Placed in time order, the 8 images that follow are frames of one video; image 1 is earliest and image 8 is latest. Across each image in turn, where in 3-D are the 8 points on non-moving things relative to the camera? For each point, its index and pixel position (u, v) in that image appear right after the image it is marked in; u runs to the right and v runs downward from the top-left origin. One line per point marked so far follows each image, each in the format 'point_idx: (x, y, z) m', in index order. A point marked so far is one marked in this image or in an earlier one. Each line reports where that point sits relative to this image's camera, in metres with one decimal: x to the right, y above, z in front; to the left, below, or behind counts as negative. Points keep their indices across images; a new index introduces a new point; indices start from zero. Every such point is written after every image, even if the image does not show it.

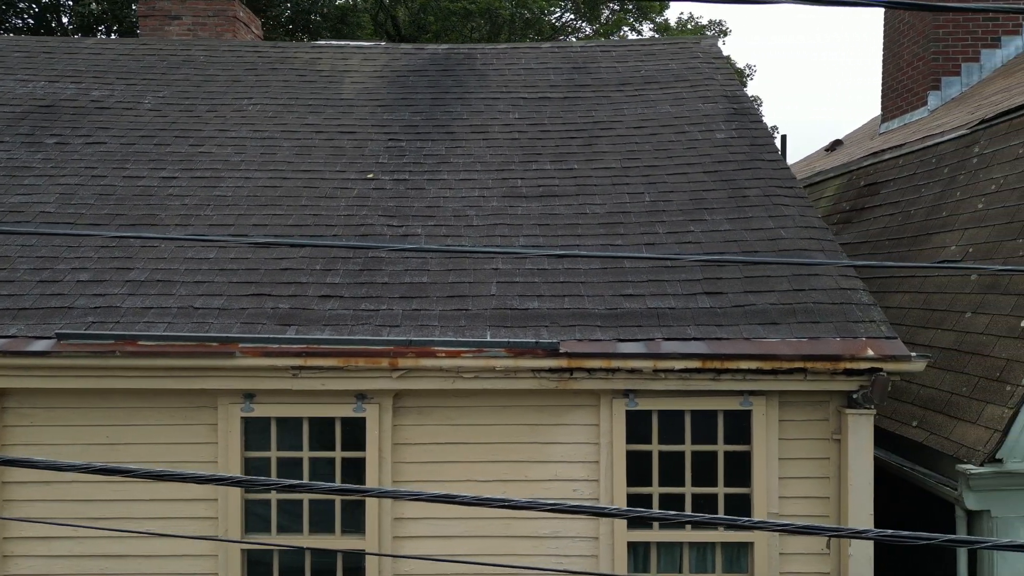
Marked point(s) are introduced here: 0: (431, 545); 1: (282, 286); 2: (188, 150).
0: (-0.5, -1.6, +4.5) m
1: (-1.5, 0.0, +4.8) m
2: (-3.0, +1.3, +6.7) m
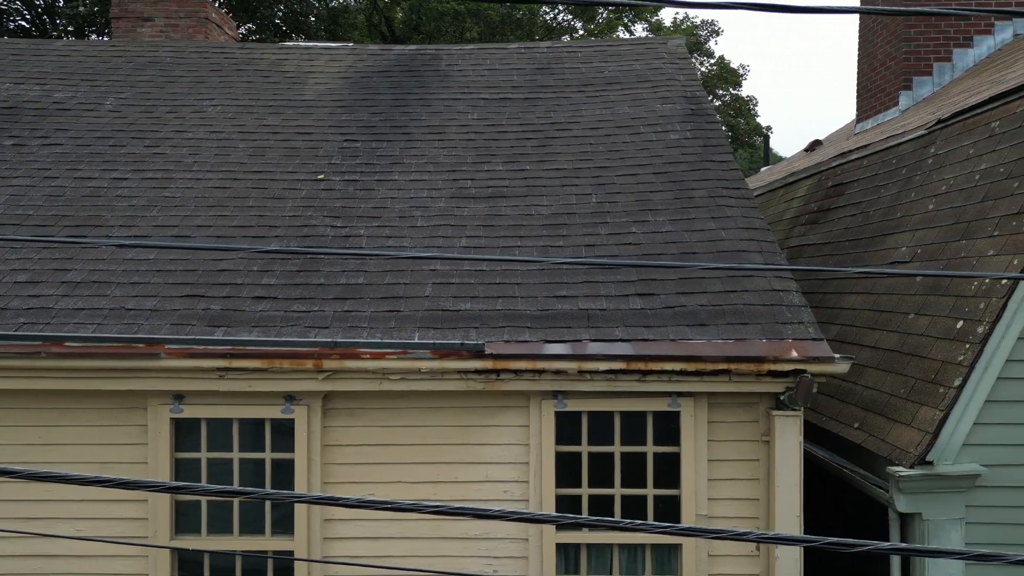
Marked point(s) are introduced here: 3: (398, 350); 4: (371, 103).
0: (-0.9, -1.6, +4.5) m
1: (-1.9, 0.0, +4.8) m
2: (-3.4, +1.3, +6.7) m
3: (-0.7, -0.4, +4.2) m
4: (-1.5, +1.9, +7.6) m
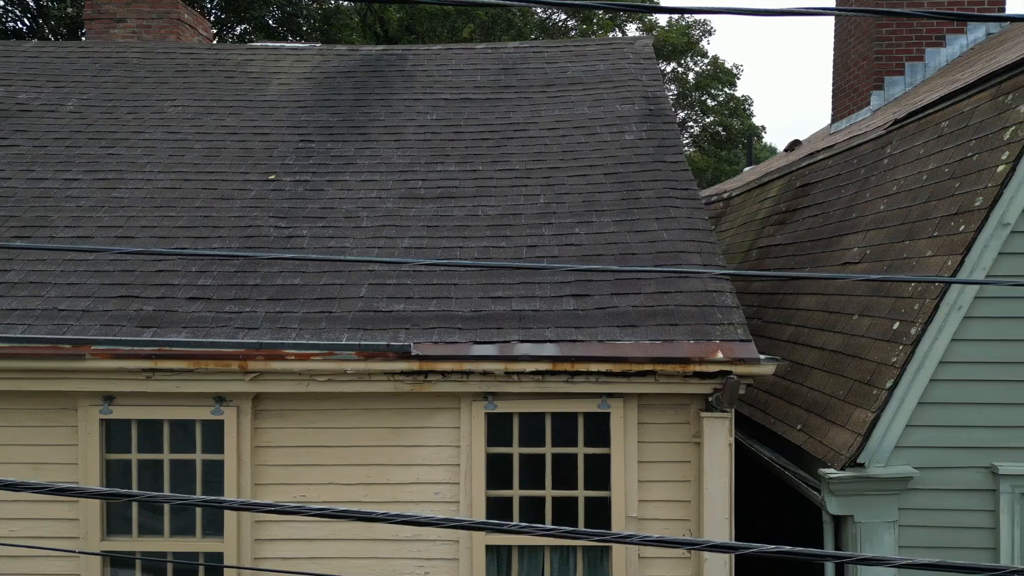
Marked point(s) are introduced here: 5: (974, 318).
0: (-1.4, -1.6, +4.5) m
1: (-2.4, 0.0, +4.8) m
2: (-3.8, +1.2, +6.7) m
3: (-1.1, -0.4, +4.2) m
4: (-1.9, +1.9, +7.6) m
5: (+2.8, -0.2, +4.3) m
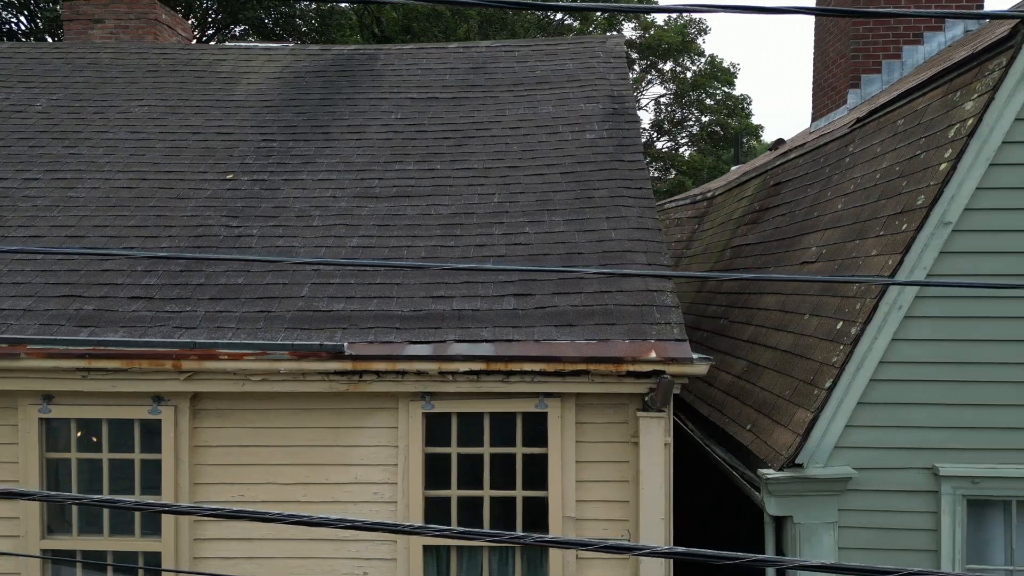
0: (-1.7, -1.6, +4.5) m
1: (-2.7, 0.0, +4.8) m
2: (-4.2, +1.3, +6.7) m
3: (-1.5, -0.4, +4.2) m
4: (-2.2, +1.9, +7.6) m
5: (+2.4, -0.2, +4.3) m
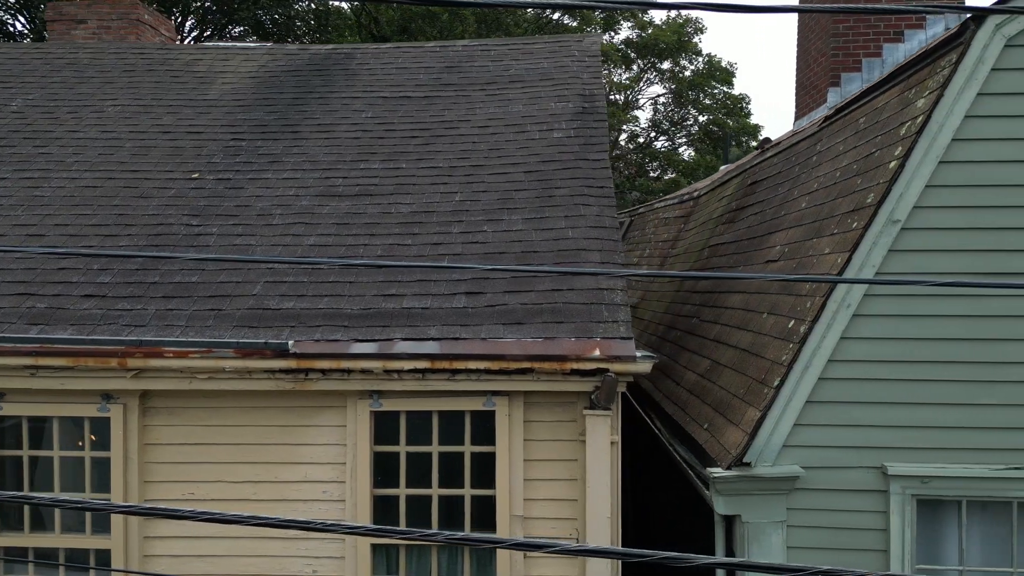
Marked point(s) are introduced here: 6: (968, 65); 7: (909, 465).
0: (-2.0, -1.6, +4.5) m
1: (-3.0, 0.0, +4.8) m
2: (-4.4, +1.3, +6.7) m
3: (-1.8, -0.3, +4.2) m
4: (-2.5, +1.9, +7.6) m
5: (+2.1, -0.2, +4.3) m
6: (+2.6, +1.3, +4.1) m
7: (+2.3, -1.0, +4.3) m
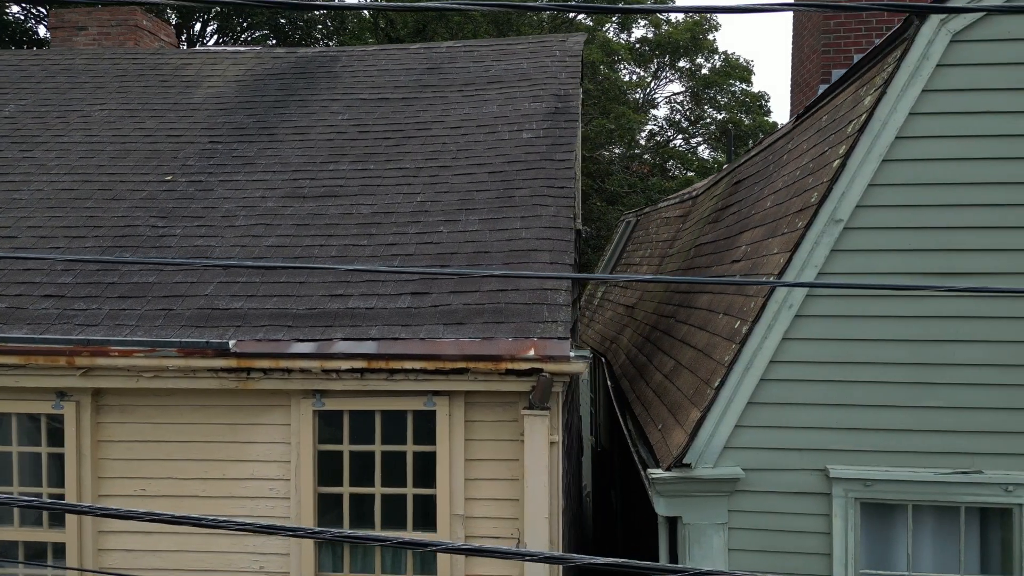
0: (-2.4, -1.6, +4.6) m
1: (-3.4, 0.0, +4.9) m
2: (-4.7, +1.3, +6.9) m
3: (-2.1, -0.4, +4.3) m
4: (-2.8, +1.9, +7.7) m
5: (+1.7, -0.2, +4.2) m
6: (+2.2, +1.3, +4.1) m
7: (+2.0, -1.0, +4.2) m
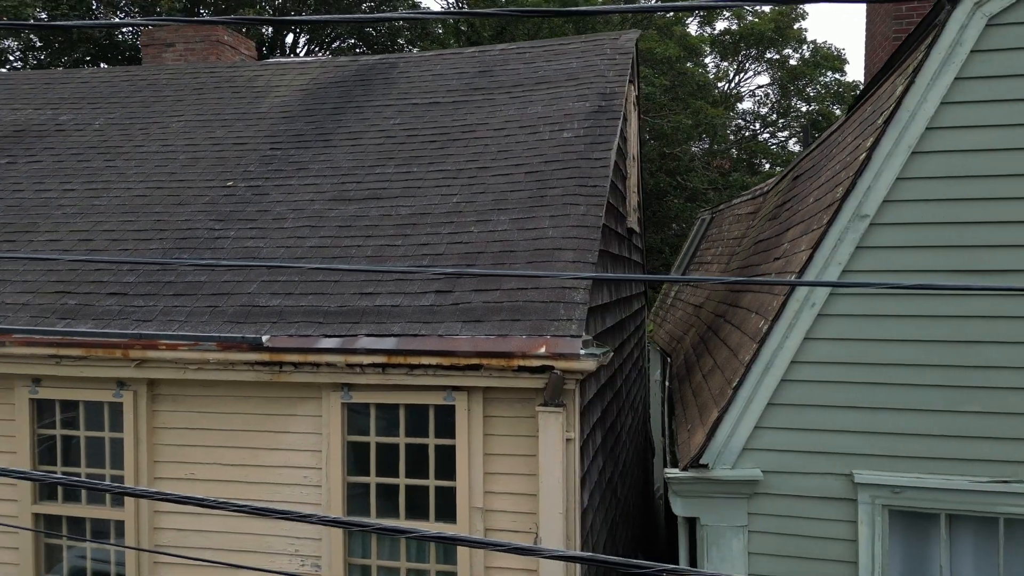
0: (-2.2, -1.6, +5.0) m
1: (-3.2, 0.0, +5.4) m
2: (-4.3, +1.3, +7.5) m
3: (-2.0, -0.3, +4.6) m
4: (-2.2, +1.9, +8.1) m
5: (+1.8, -0.2, +4.1) m
6: (+2.3, +1.3, +3.9) m
7: (+2.0, -1.0, +4.0) m
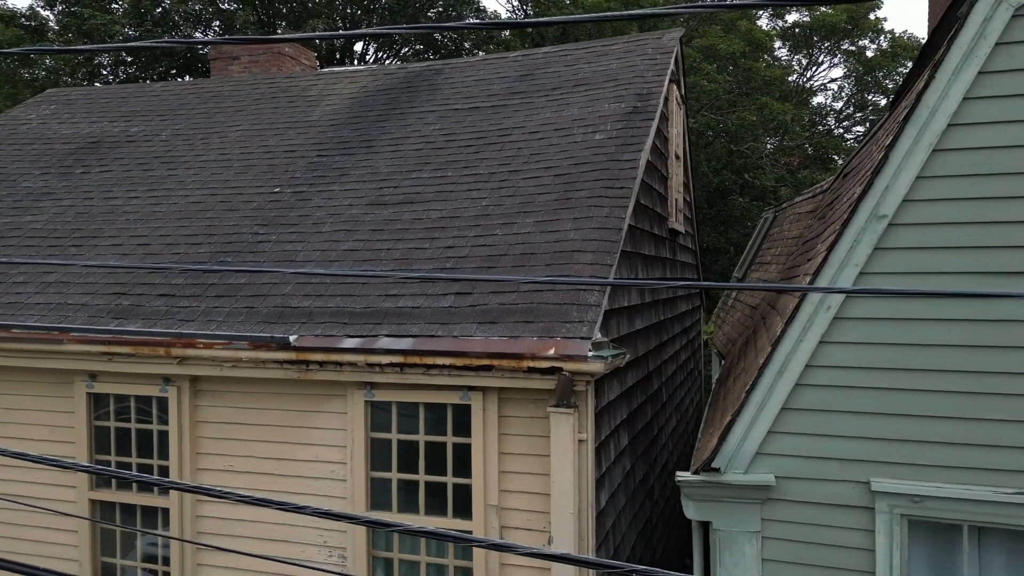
0: (-2.1, -1.6, +5.2) m
1: (-3.0, 0.0, +5.8) m
2: (-3.8, +1.3, +8.0) m
3: (-1.9, -0.4, +4.9) m
4: (-1.8, +1.9, +8.3) m
5: (+1.8, -0.2, +4.0) m
6: (+2.3, +1.3, +3.7) m
7: (+2.1, -1.0, +3.9) m
